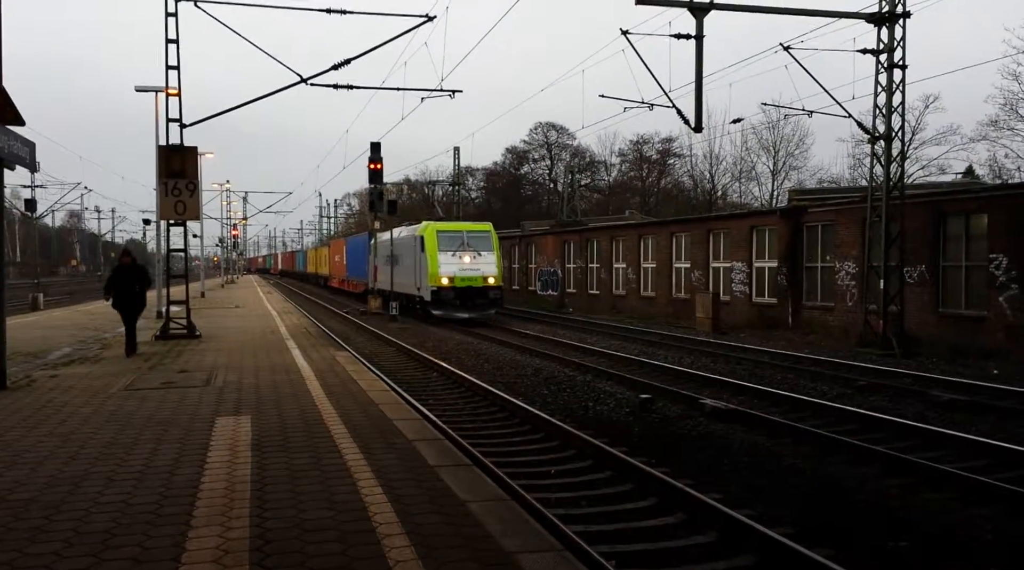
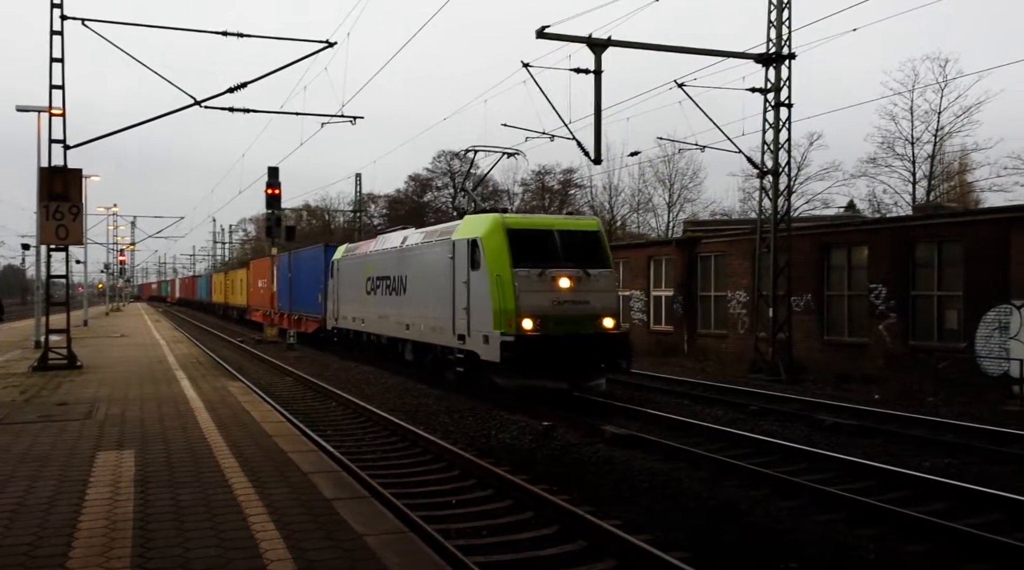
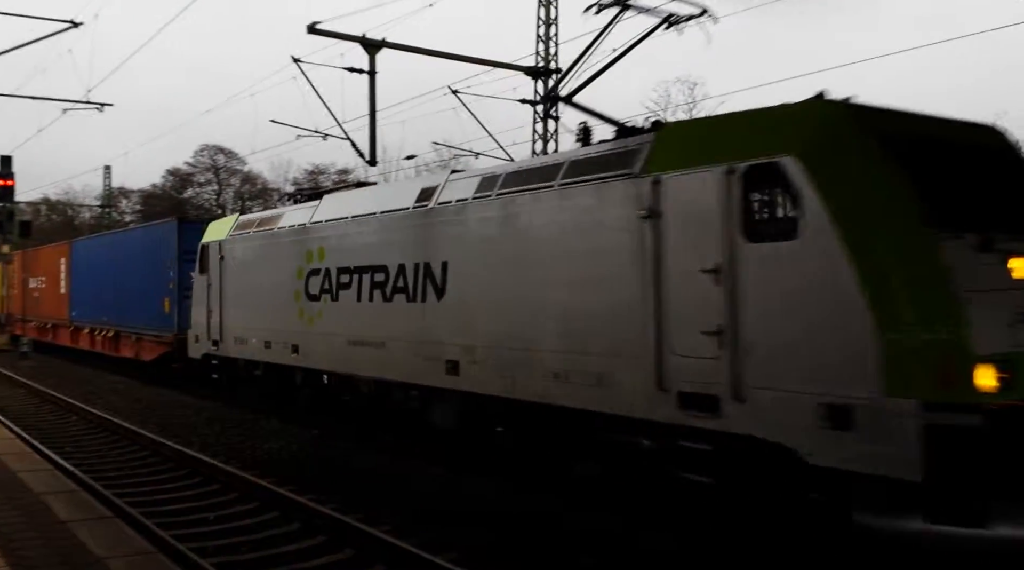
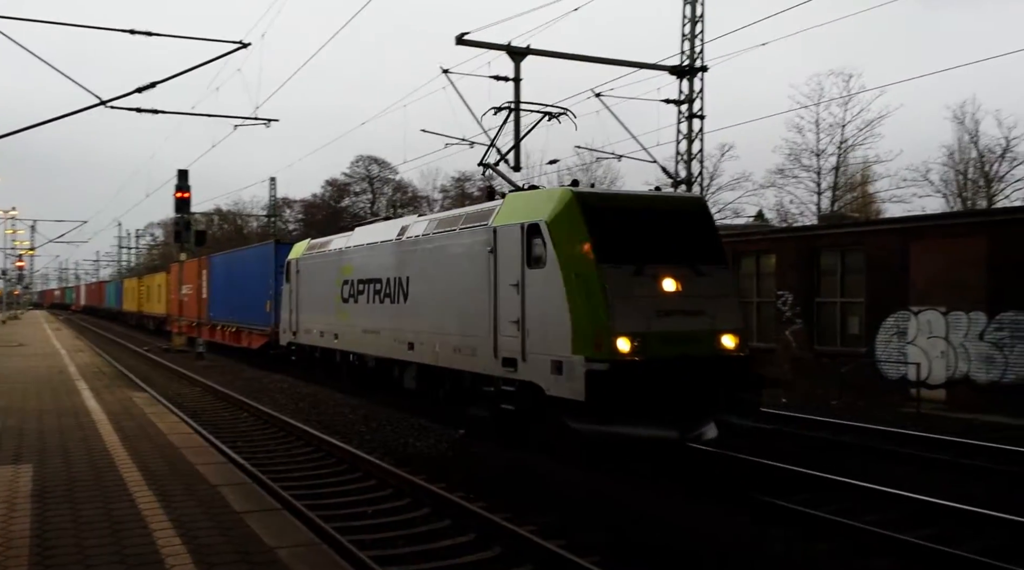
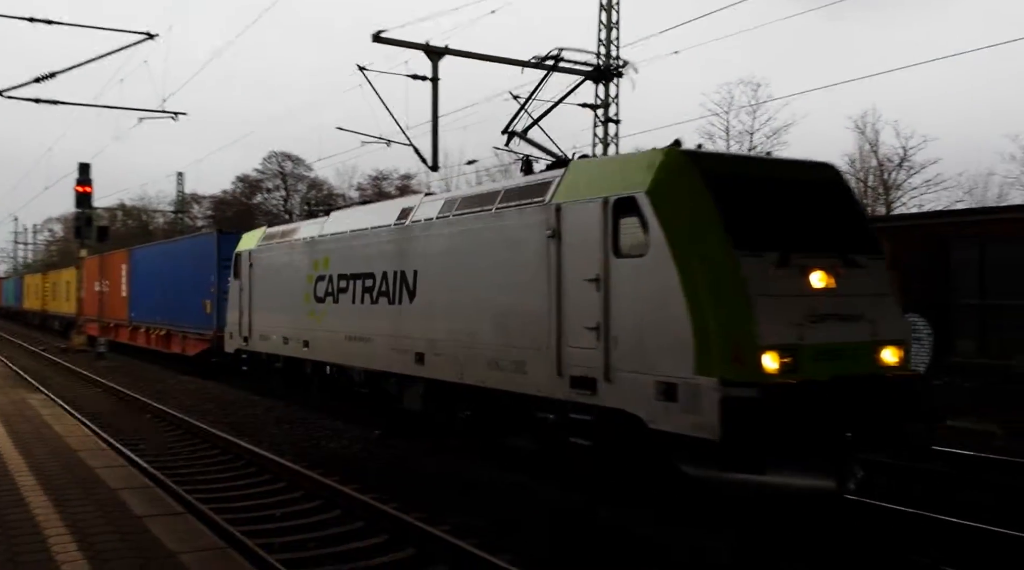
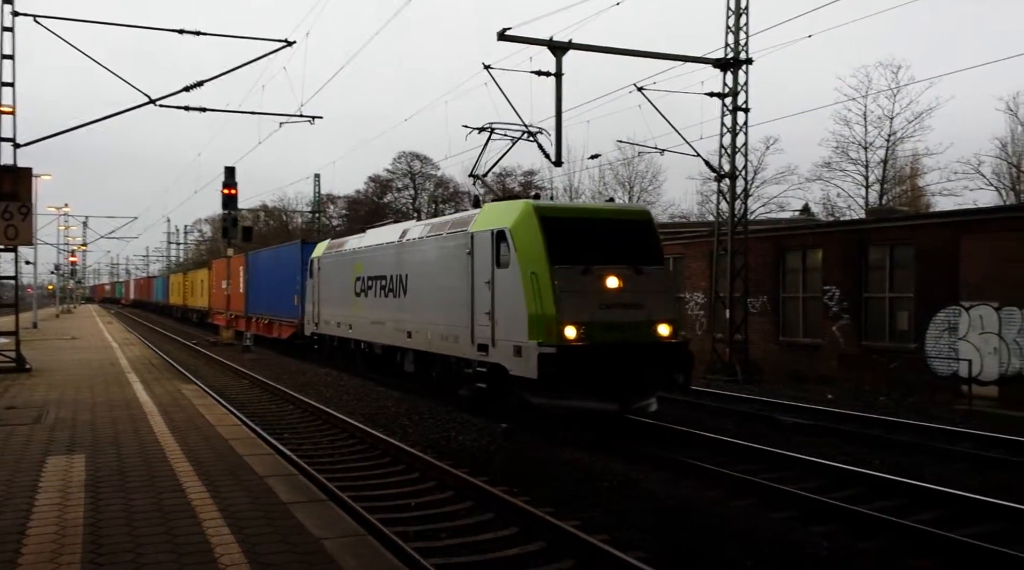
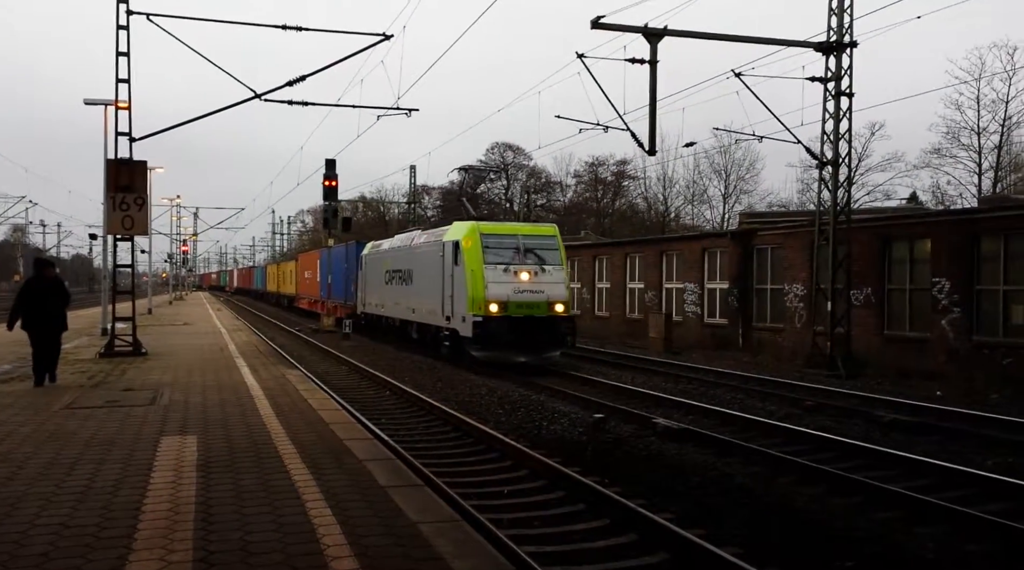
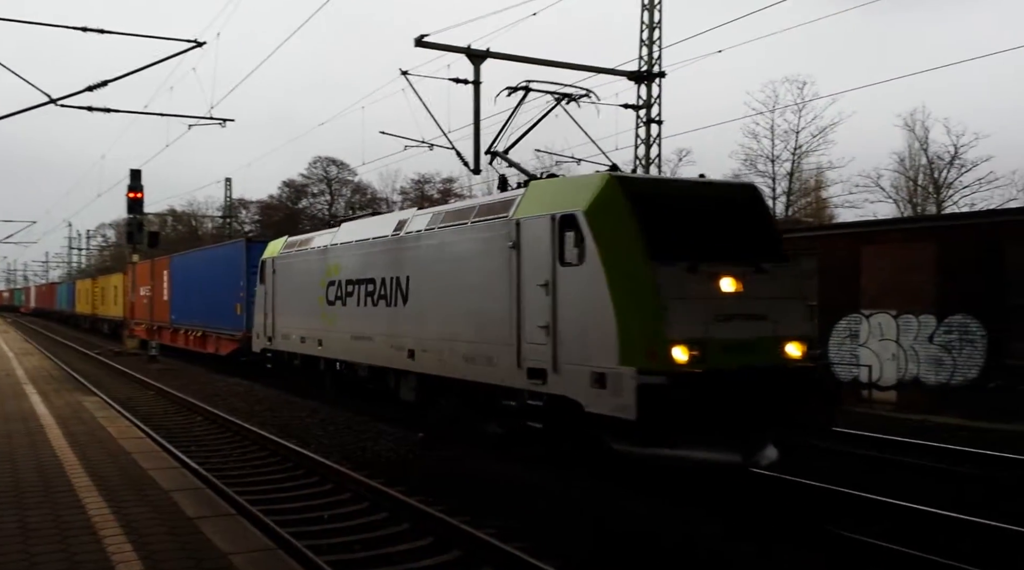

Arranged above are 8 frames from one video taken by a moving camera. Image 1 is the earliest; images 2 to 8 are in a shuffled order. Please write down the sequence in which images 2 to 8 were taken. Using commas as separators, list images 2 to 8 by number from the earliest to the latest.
7, 2, 6, 4, 8, 5, 3
